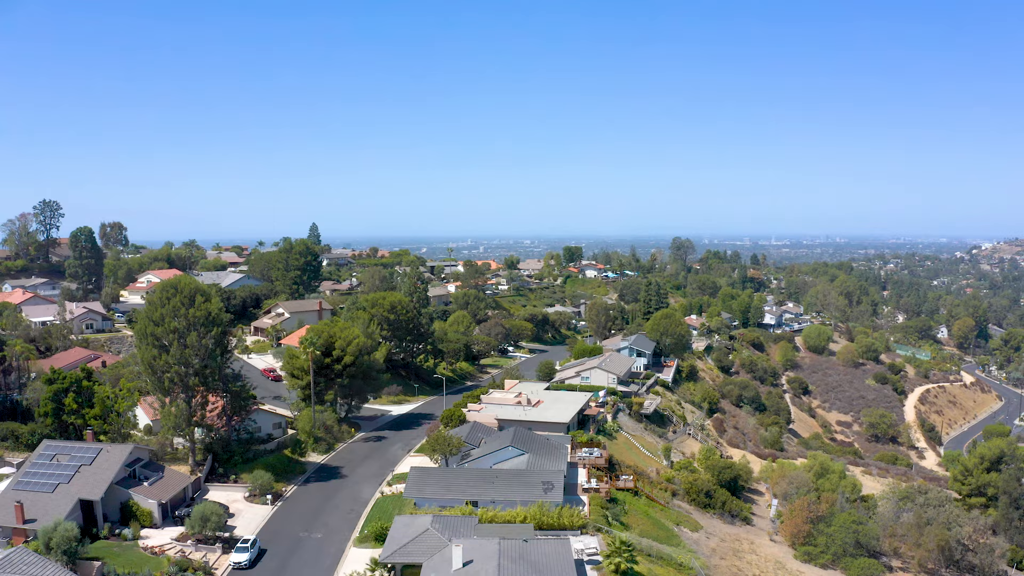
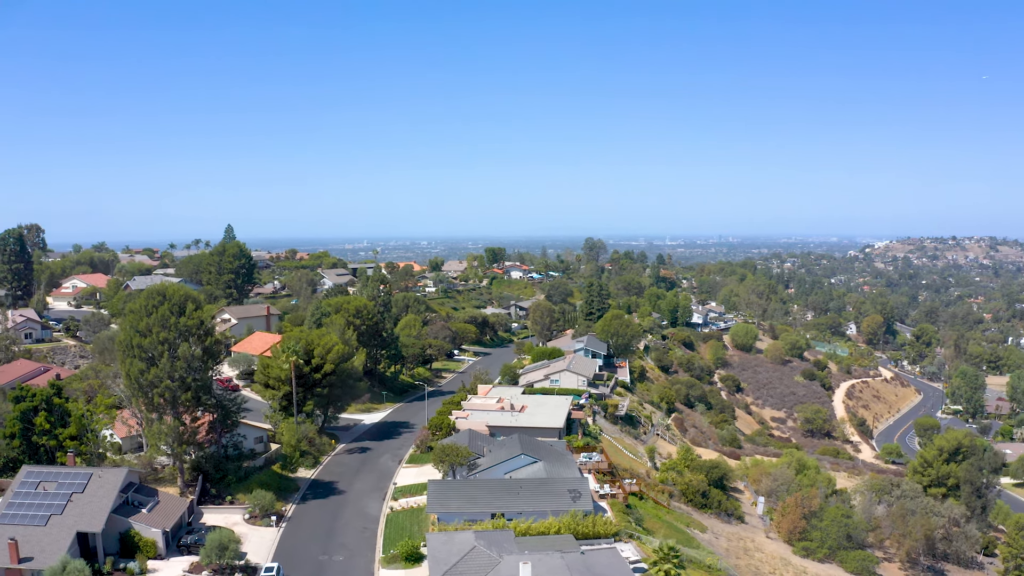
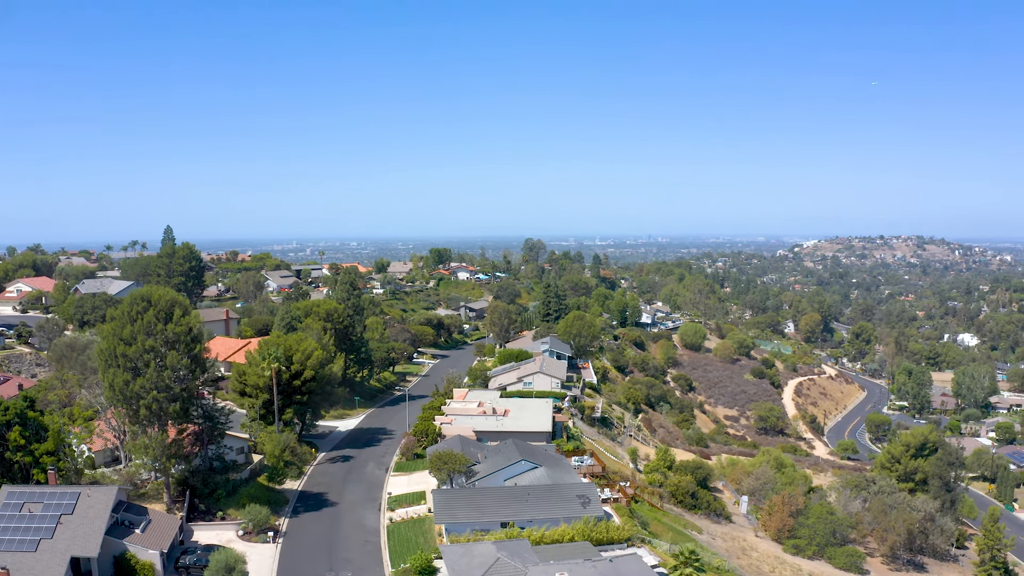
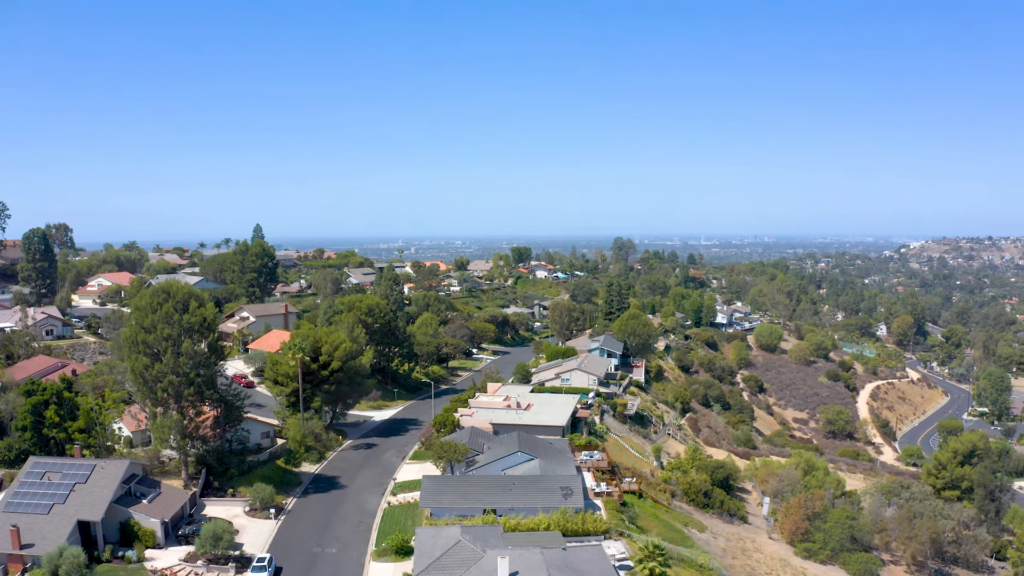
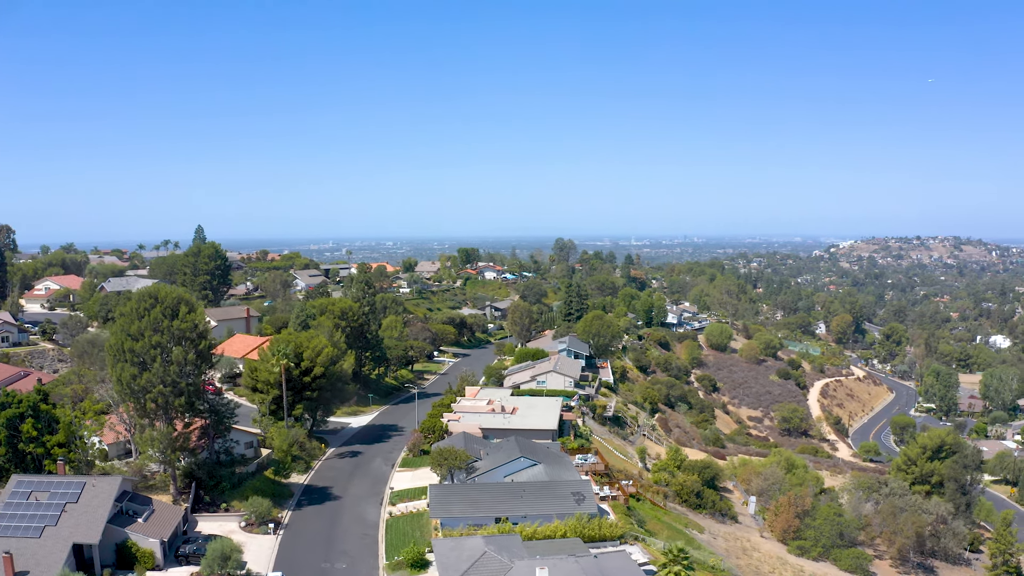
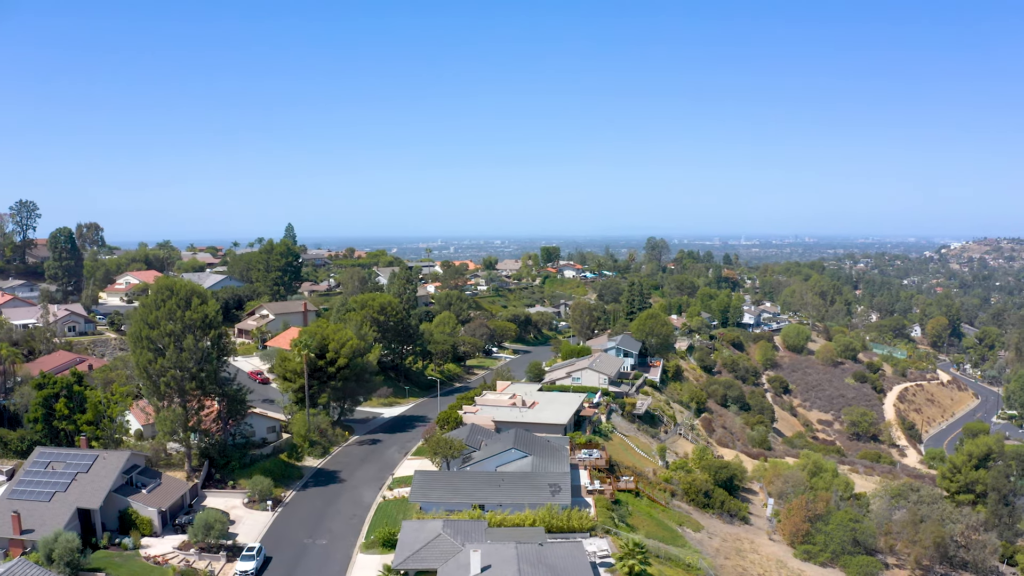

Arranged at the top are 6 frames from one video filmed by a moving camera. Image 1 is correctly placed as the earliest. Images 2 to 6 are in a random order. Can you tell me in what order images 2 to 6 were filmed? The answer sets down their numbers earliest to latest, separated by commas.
6, 4, 2, 5, 3
